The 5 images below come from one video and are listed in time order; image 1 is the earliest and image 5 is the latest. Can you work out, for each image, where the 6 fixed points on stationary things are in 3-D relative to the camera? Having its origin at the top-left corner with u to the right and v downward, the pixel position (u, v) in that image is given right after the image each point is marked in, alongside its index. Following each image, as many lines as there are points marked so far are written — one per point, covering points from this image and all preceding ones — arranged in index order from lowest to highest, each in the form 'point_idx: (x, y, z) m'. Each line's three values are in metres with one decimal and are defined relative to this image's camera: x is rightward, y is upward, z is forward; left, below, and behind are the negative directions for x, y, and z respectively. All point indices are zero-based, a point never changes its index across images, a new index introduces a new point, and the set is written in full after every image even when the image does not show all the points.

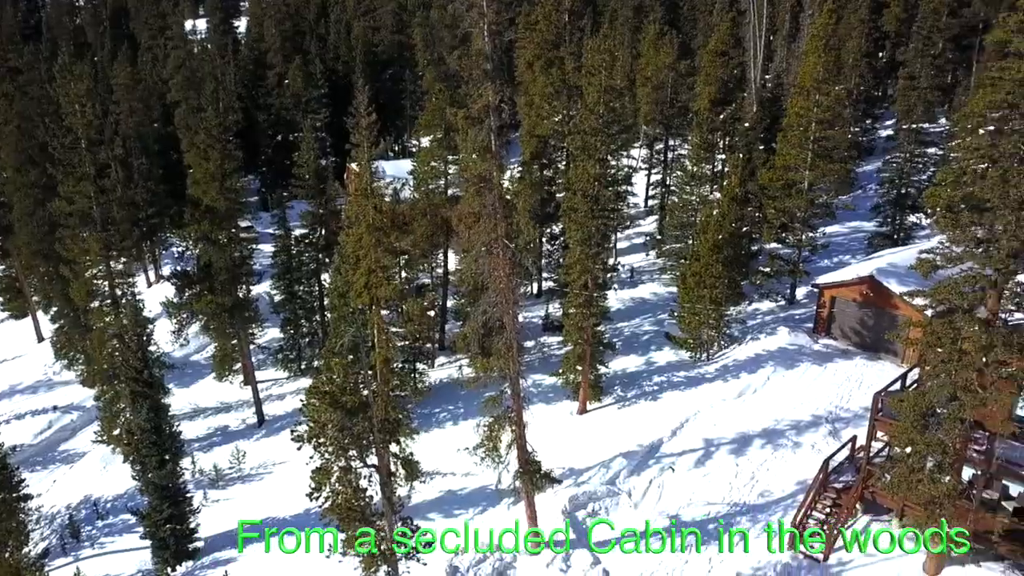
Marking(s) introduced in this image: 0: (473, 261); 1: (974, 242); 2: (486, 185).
0: (-0.9, +0.6, +18.9) m
1: (+9.4, +0.9, +16.2) m
2: (-0.6, +2.3, +18.0) m
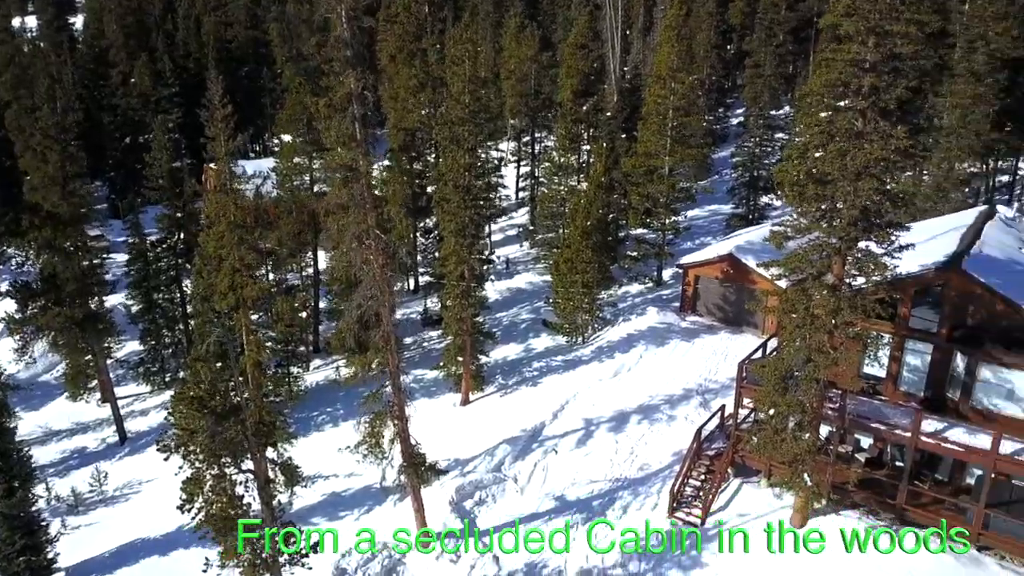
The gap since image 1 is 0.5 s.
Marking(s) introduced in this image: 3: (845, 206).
0: (-3.9, +0.8, +18.4) m
1: (+6.7, +1.6, +17.4) m
2: (-3.5, +2.5, +17.6) m
3: (+7.0, +1.7, +16.7) m
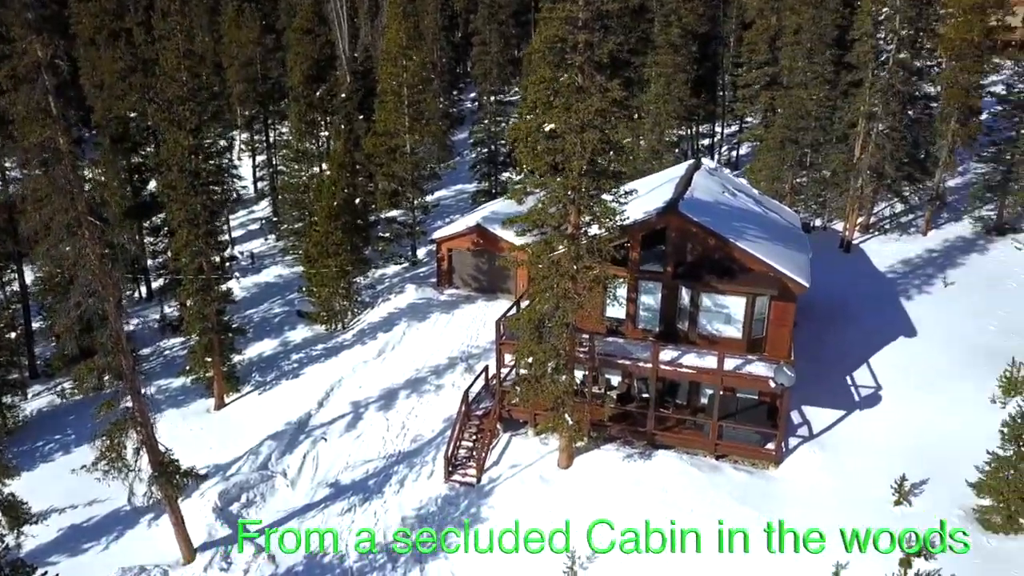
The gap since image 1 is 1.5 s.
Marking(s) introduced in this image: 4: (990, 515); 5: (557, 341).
0: (-9.3, +0.8, +16.1) m
1: (+0.9, +2.8, +18.3) m
2: (-8.9, +2.6, +15.4) m
3: (+1.4, +2.9, +17.7) m
4: (+10.4, -5.0, +17.3) m
5: (+1.1, -1.3, +19.4) m
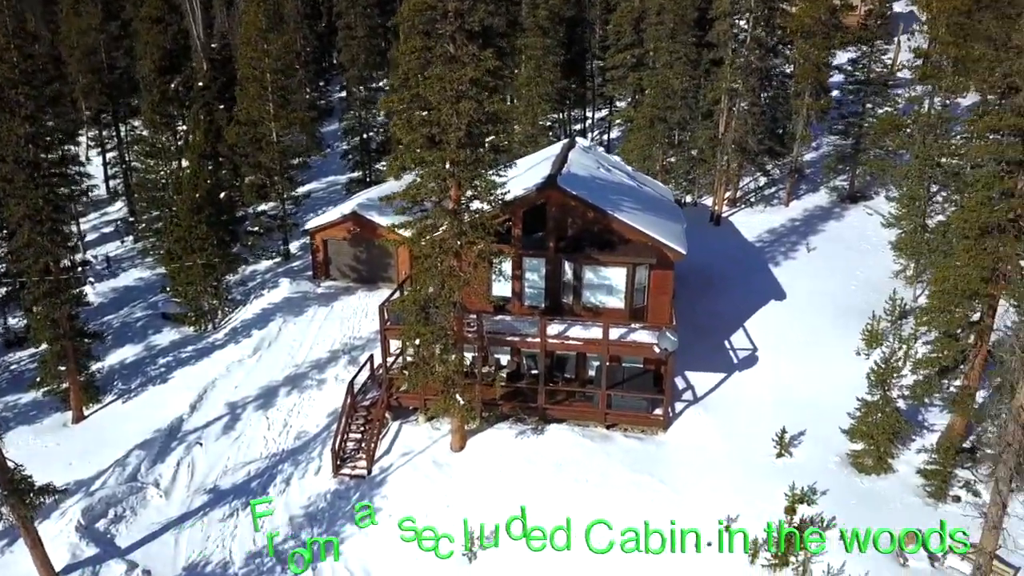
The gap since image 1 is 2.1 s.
0: (-11.6, +0.8, +14.1) m
1: (-1.9, +3.3, +17.8) m
2: (-11.2, +2.6, +13.5) m
3: (-1.3, +3.5, +17.3) m
4: (+8.1, -3.9, +18.3) m
5: (-1.6, -0.8, +18.9) m
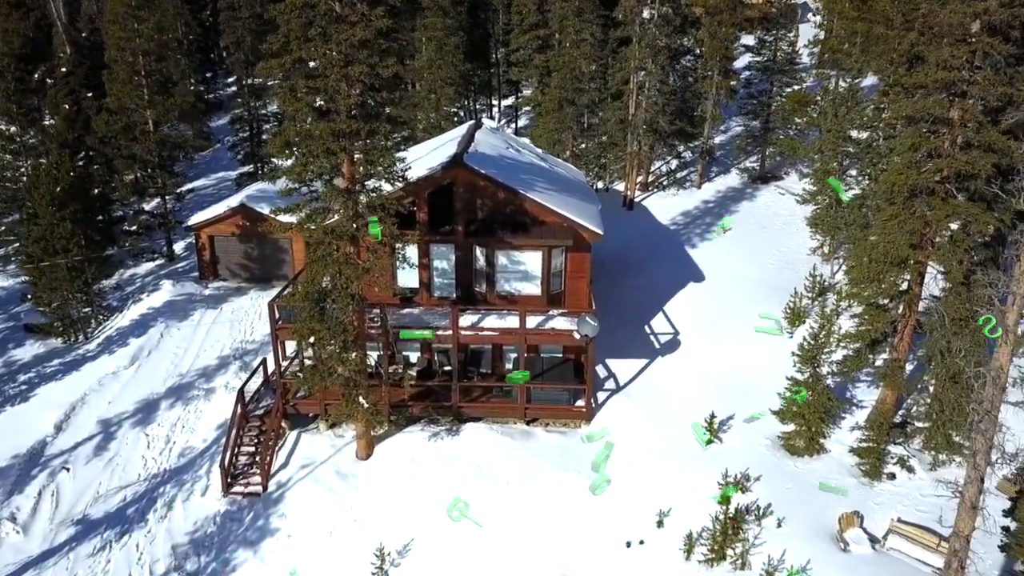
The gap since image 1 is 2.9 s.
0: (-13.0, +0.7, +11.1) m
1: (-3.9, +3.5, +15.8) m
2: (-12.7, +2.4, +10.5) m
3: (-3.3, +3.7, +15.4) m
4: (+6.2, -3.3, +17.4) m
5: (-3.6, -0.6, +16.9) m
